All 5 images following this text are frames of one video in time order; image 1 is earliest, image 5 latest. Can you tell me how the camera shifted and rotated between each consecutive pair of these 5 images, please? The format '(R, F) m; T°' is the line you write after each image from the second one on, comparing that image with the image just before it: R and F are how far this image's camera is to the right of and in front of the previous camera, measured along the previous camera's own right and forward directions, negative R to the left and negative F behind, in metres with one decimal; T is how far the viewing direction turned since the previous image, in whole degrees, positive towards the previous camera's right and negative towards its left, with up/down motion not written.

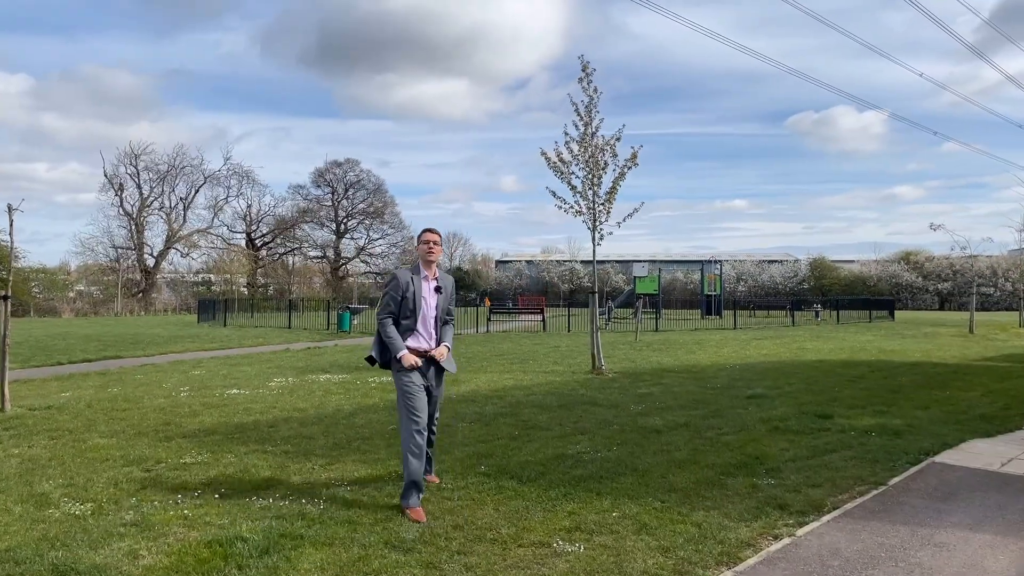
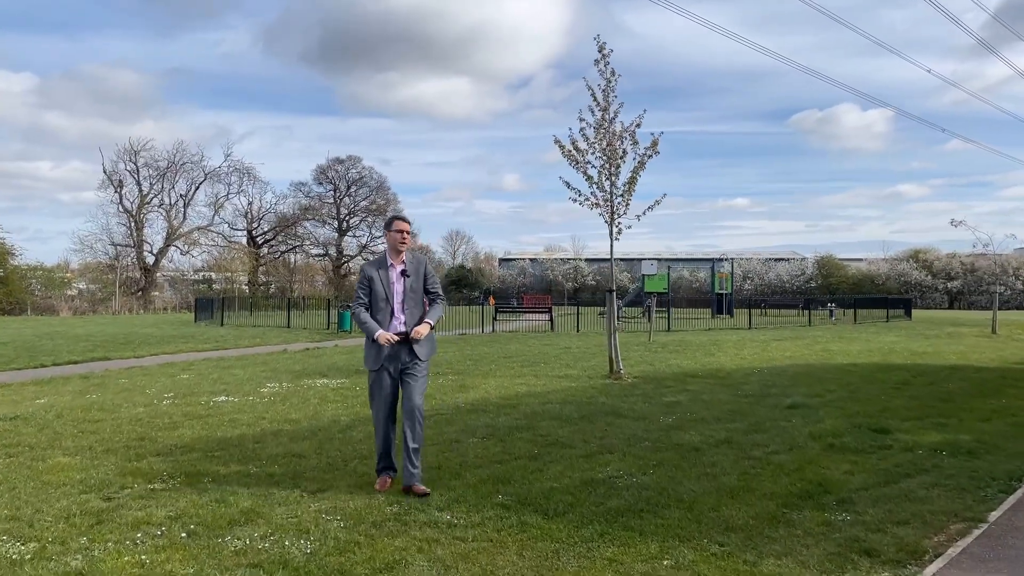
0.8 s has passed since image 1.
(-0.1, +0.8) m; 0°
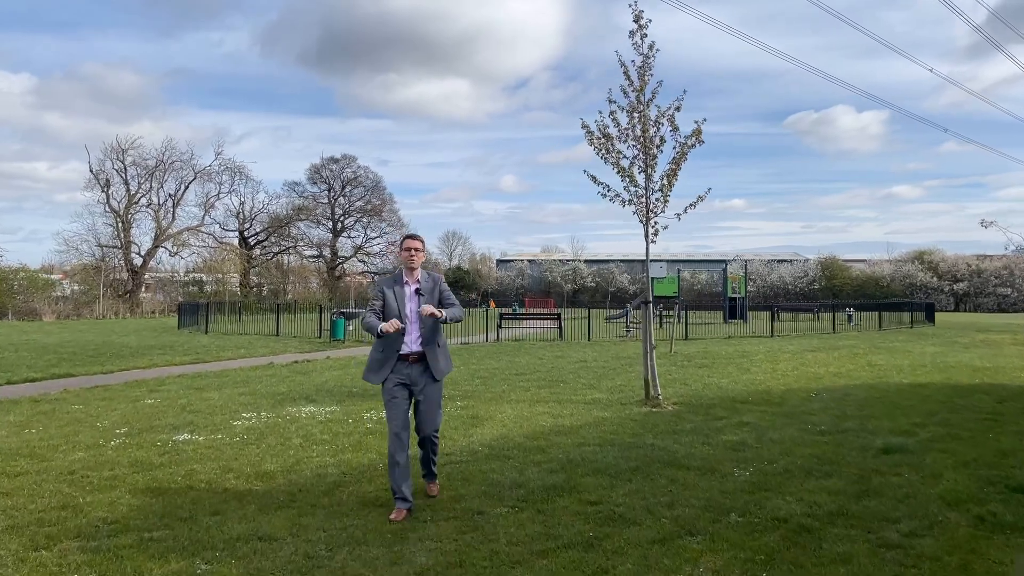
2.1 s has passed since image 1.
(-0.3, +1.6) m; 0°
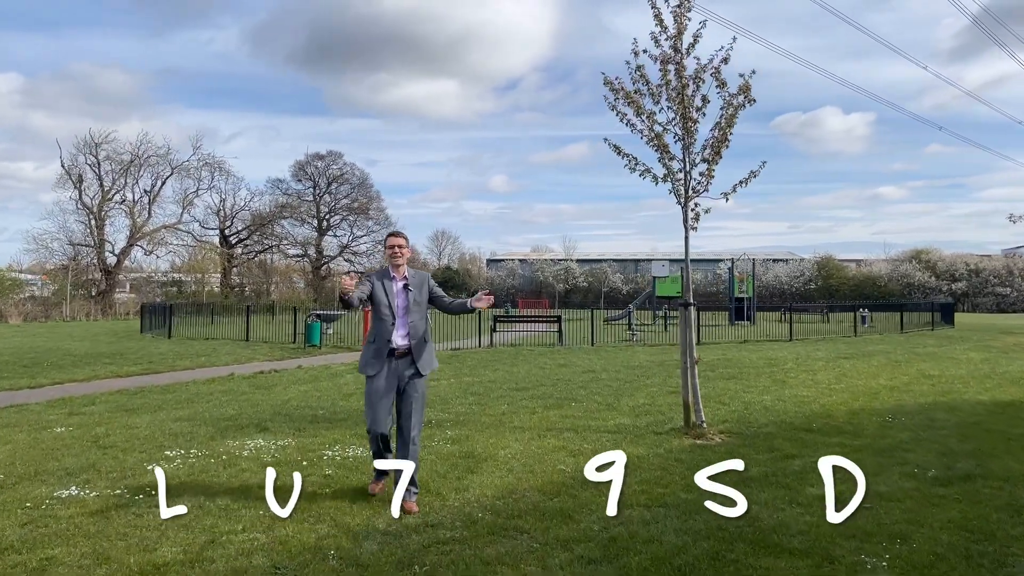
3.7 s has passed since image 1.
(-0.2, +1.9) m; +1°
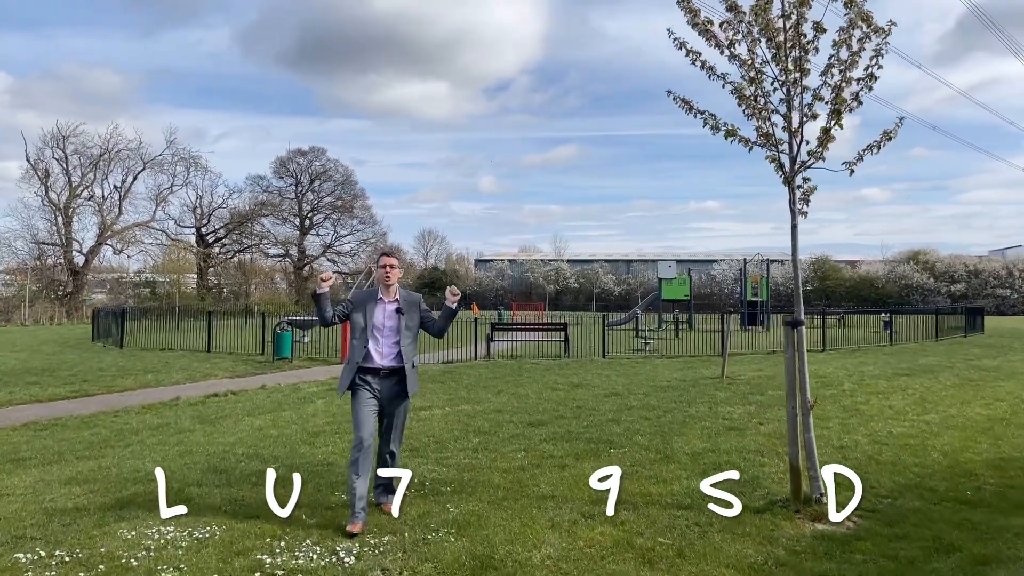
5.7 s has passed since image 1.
(-0.3, +2.3) m; +1°
